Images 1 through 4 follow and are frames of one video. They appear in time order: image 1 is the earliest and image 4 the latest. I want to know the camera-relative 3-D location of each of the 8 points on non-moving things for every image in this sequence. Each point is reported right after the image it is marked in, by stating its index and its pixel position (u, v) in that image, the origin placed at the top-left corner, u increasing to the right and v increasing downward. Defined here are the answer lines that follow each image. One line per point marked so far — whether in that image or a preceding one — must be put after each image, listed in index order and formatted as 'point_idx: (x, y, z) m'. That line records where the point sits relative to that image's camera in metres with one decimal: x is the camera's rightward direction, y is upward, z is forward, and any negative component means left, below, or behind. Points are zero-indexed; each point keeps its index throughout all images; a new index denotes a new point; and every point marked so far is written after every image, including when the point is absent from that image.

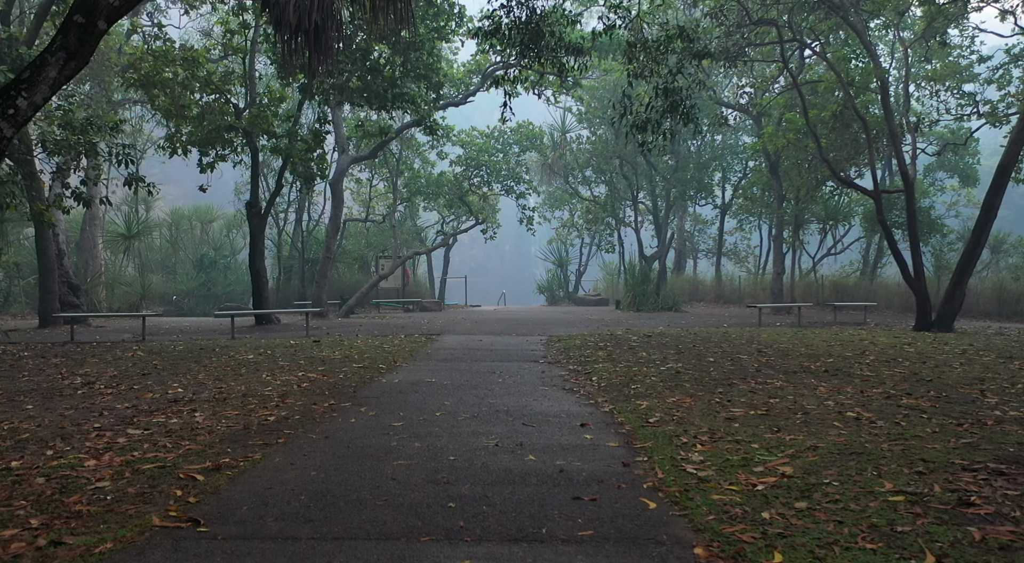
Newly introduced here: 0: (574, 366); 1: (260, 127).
0: (+0.6, -0.9, +8.4) m
1: (-4.8, +2.9, +15.7) m
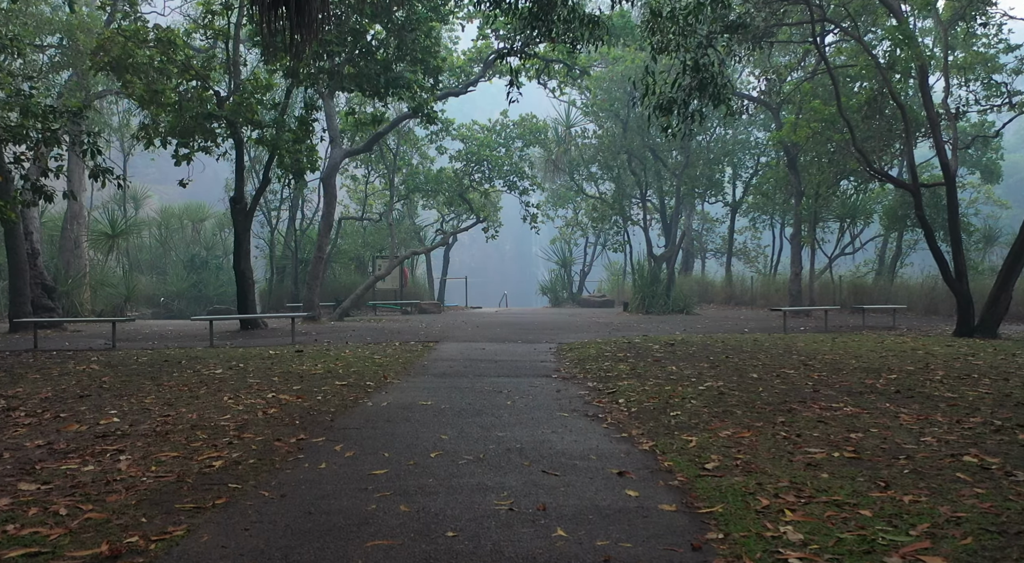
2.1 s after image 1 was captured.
0: (+0.7, -0.9, +7.2) m
1: (-4.7, +2.9, +14.4) m
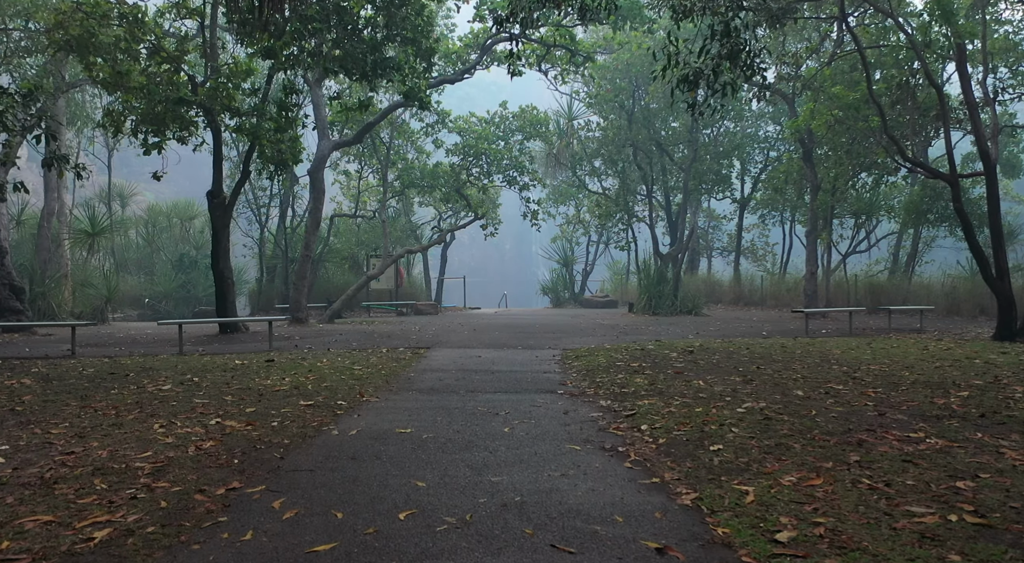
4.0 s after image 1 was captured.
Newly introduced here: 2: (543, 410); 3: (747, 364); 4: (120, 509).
0: (+0.7, -0.9, +6.1) m
1: (-4.7, +2.9, +13.3) m
2: (+0.2, -0.9, +5.9) m
3: (+2.3, -0.8, +7.9) m
4: (-1.6, -0.9, +3.3) m
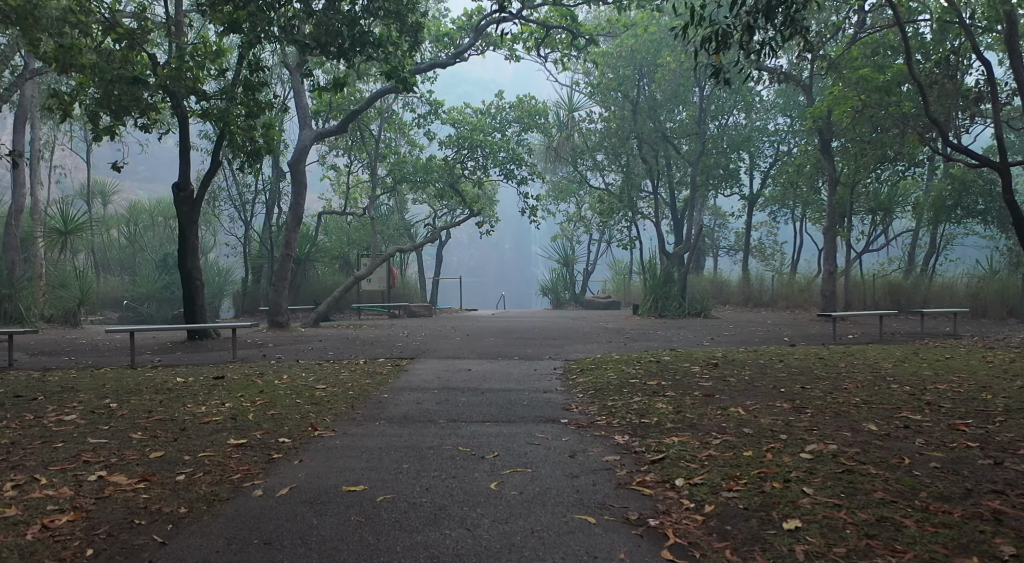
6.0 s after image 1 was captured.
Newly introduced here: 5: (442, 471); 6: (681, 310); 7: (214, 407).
0: (+0.6, -0.9, +4.7) m
1: (-4.8, +2.9, +11.9) m
2: (+0.2, -0.9, +4.5) m
3: (+2.2, -0.8, +6.5) m
4: (-1.6, -0.9, +2.0) m
5: (-0.3, -0.9, +4.1) m
6: (+3.8, -0.7, +18.4) m
7: (-2.1, -0.9, +5.7) m
